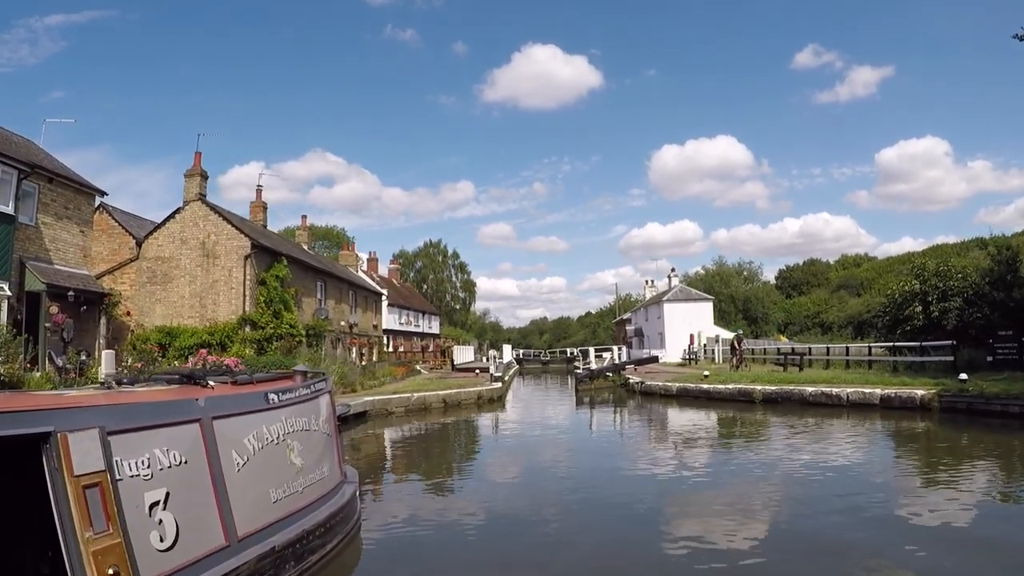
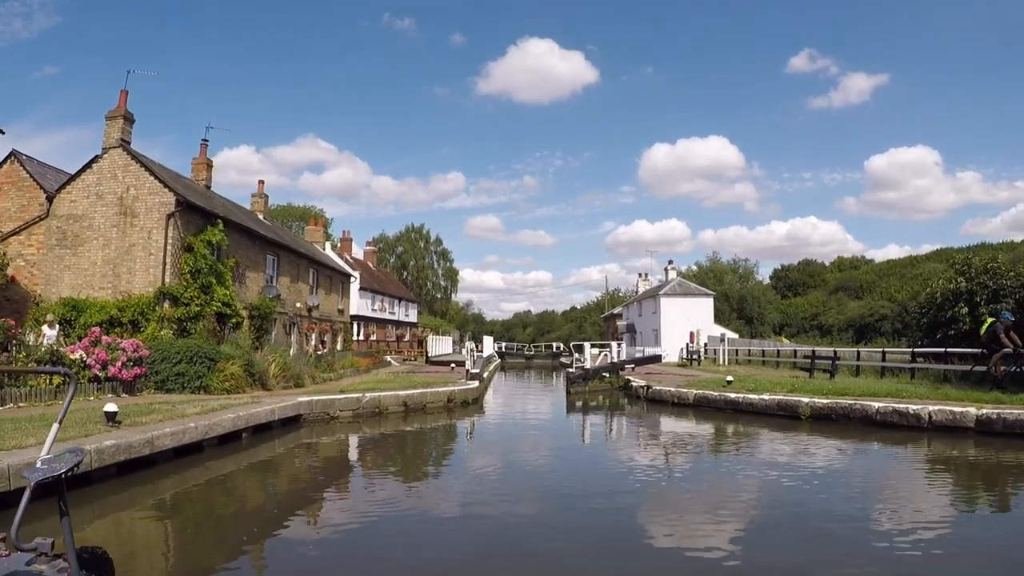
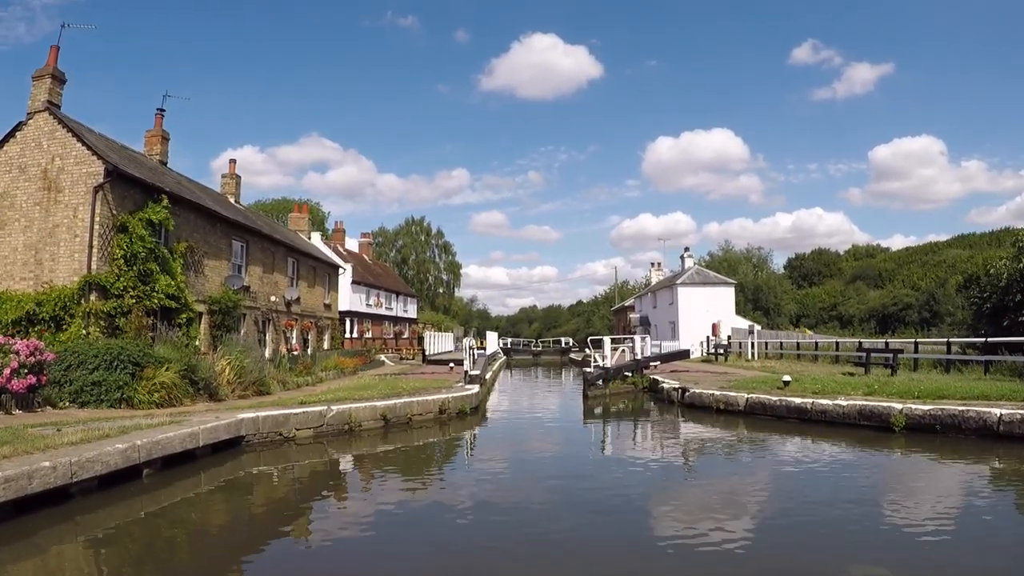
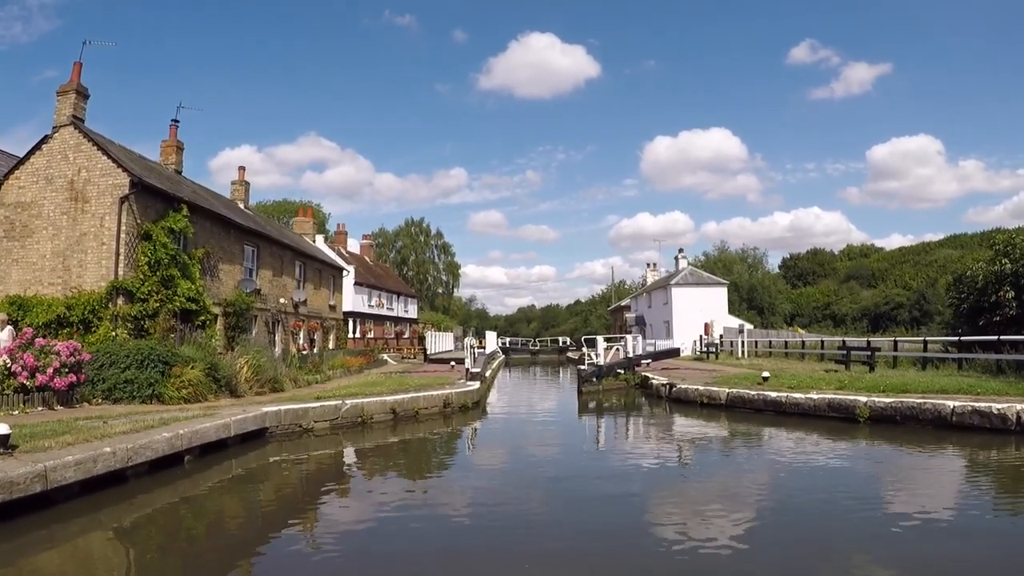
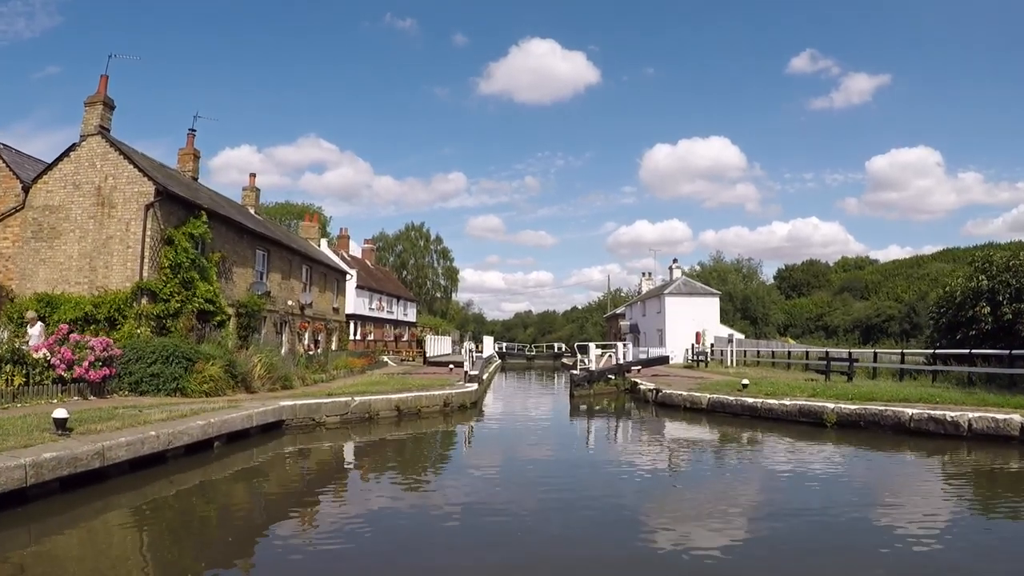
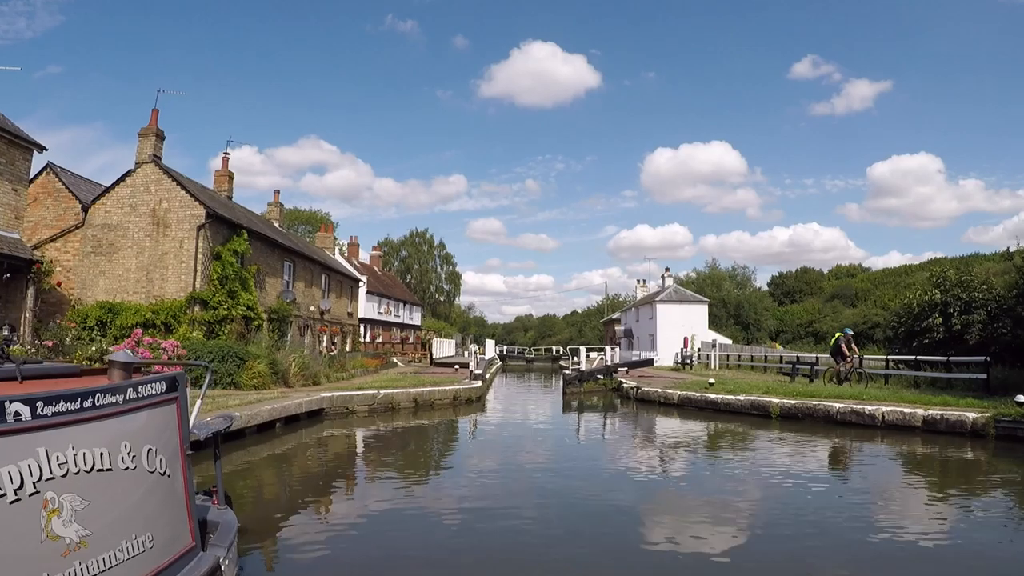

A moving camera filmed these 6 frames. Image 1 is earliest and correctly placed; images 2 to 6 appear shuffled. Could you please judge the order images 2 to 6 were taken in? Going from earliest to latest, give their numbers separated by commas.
6, 2, 5, 4, 3
